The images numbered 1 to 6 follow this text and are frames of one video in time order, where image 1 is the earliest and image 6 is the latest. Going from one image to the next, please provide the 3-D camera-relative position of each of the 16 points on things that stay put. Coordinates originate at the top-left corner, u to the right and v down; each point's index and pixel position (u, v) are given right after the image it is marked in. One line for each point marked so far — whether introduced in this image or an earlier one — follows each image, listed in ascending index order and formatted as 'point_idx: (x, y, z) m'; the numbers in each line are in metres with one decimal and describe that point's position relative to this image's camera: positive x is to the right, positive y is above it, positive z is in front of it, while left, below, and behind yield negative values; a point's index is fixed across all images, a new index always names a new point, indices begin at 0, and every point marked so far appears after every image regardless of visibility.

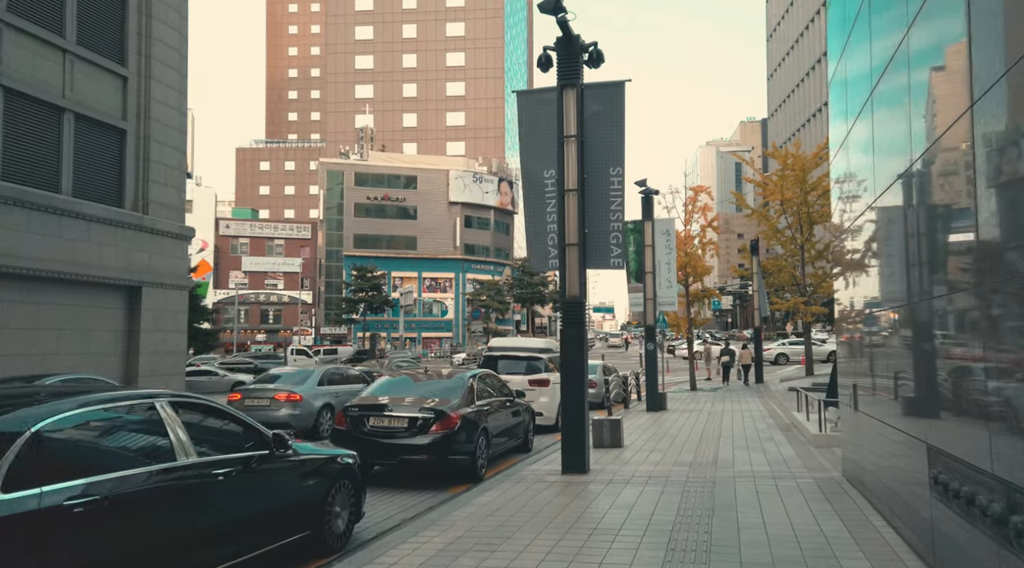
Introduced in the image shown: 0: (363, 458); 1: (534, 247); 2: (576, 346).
0: (-2.0, -2.3, +10.3) m
1: (+0.3, +0.6, +10.7) m
2: (+0.8, -0.8, +10.2) m
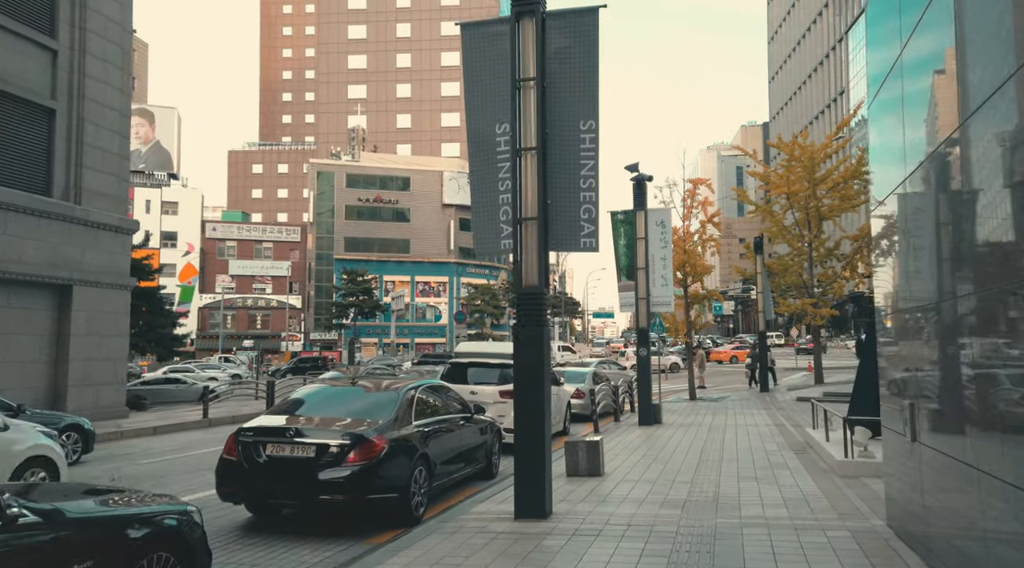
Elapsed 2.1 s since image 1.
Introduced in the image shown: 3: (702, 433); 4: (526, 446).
0: (-2.6, -2.2, +7.9) m
1: (-0.3, +0.7, +8.4) m
2: (+0.2, -0.6, +7.8) m
3: (+4.1, -3.2, +16.5) m
4: (+0.1, -1.6, +7.8) m
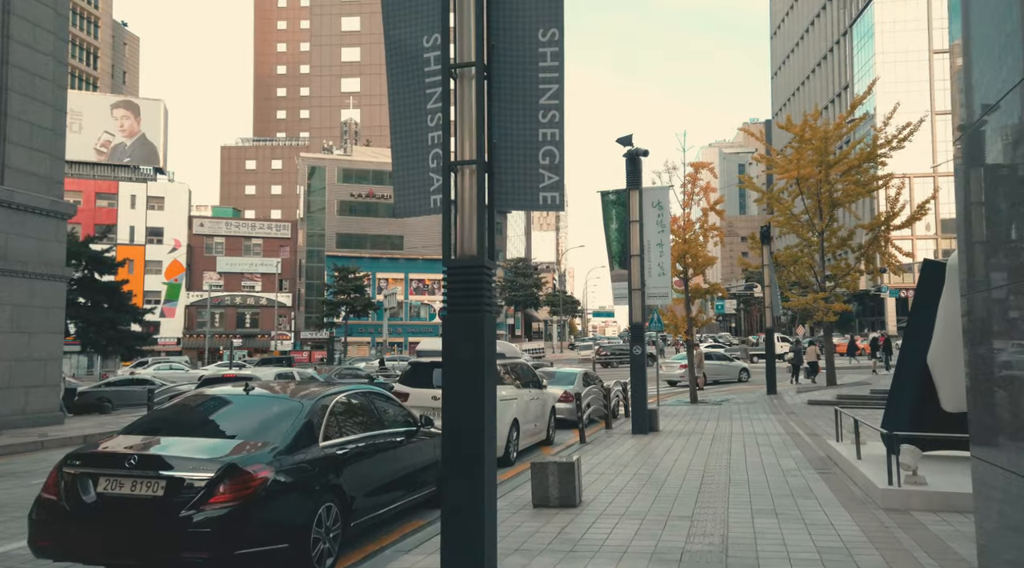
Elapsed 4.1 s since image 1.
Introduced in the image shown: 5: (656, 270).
0: (-3.1, -2.0, +5.7) m
1: (-0.8, +0.9, +6.1) m
2: (-0.3, -0.4, +5.6) m
3: (+3.5, -3.0, +14.3) m
4: (-0.4, -1.4, +5.6) m
5: (+3.4, +0.3, +18.0) m
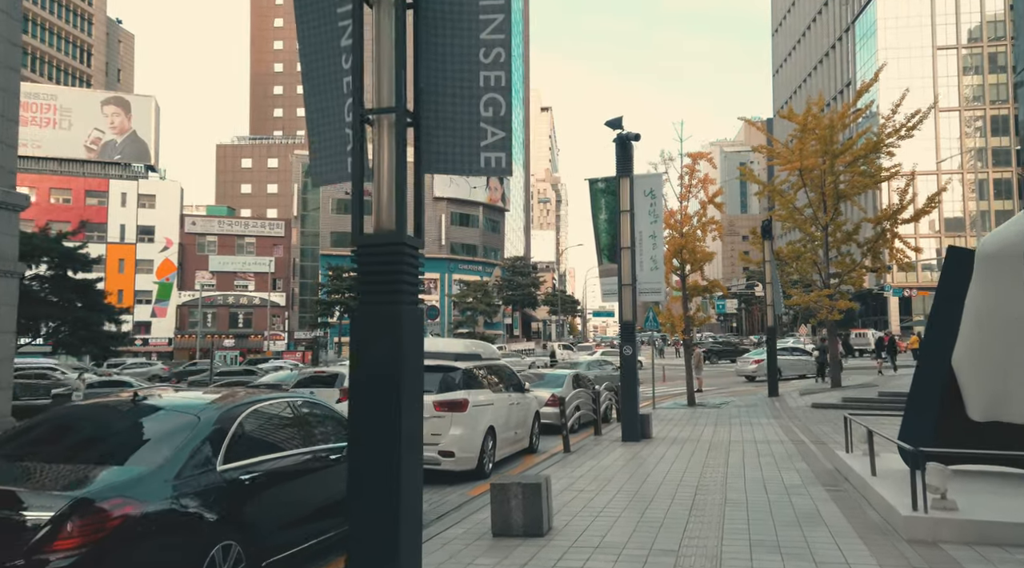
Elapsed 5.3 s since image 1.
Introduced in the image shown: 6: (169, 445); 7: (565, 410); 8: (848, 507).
0: (-3.5, -1.9, +4.4) m
1: (-1.2, +1.0, +4.9) m
2: (-0.7, -0.3, +4.4) m
3: (+3.2, -2.9, +13.1) m
4: (-0.8, -1.3, +4.3) m
5: (+3.0, +0.4, +16.8) m
6: (-2.4, -1.1, +5.4) m
7: (+1.0, -2.4, +14.8) m
8: (+3.6, -2.4, +8.2) m
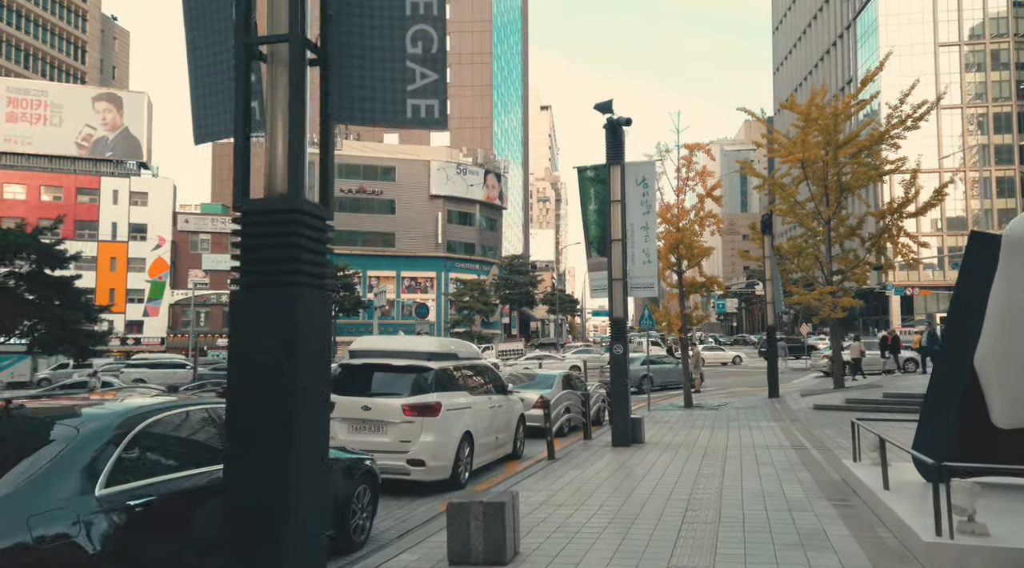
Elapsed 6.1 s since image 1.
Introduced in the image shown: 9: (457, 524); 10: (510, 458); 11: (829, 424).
0: (-3.9, -1.8, +3.5) m
1: (-1.6, +1.1, +3.9) m
2: (-1.0, -0.2, +3.4) m
3: (+2.8, -2.8, +12.1) m
4: (-1.1, -1.2, +3.4) m
5: (+2.7, +0.5, +15.8) m
6: (-2.7, -1.0, +4.4) m
7: (+0.7, -2.3, +13.8) m
8: (+3.2, -2.3, +7.3) m
9: (-0.4, -1.9, +6.1) m
10: (-0.1, -3.1, +13.9) m
11: (+6.9, -3.1, +17.0) m
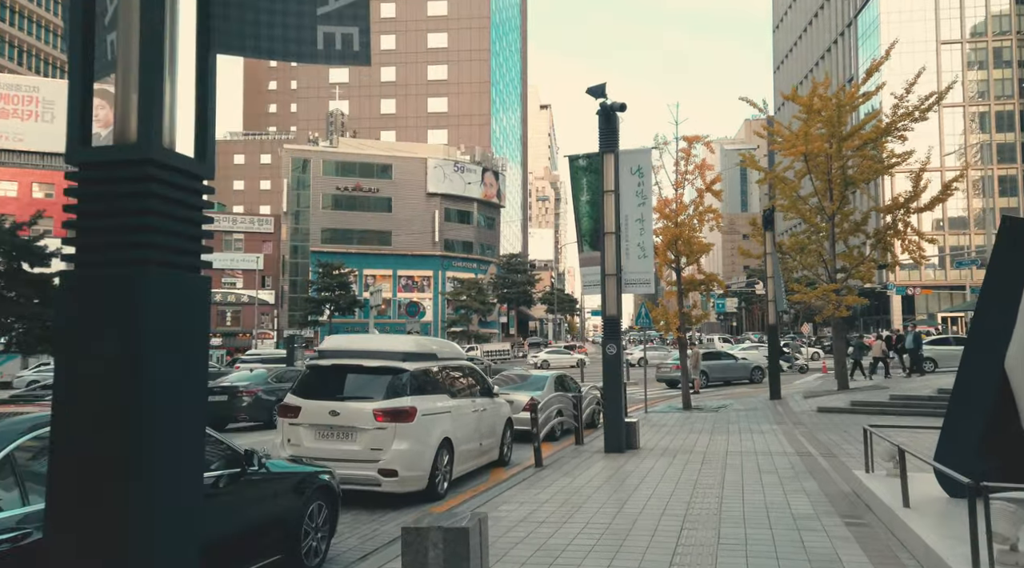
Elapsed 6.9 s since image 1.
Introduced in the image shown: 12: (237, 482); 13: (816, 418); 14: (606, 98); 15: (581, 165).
0: (-4.1, -1.7, +2.6) m
1: (-1.8, +1.2, +3.1) m
2: (-1.3, -0.1, +2.6) m
3: (+2.6, -2.7, +11.3) m
4: (-1.3, -1.1, +2.5) m
5: (+2.4, +0.6, +15.0) m
6: (-2.9, -1.0, +3.6) m
7: (+0.4, -2.2, +13.0) m
8: (+3.0, -2.2, +6.4) m
9: (-0.7, -1.8, +5.3) m
10: (-0.3, -3.0, +13.0) m
11: (+6.7, -3.0, +16.1) m
12: (-2.1, -1.4, +5.8) m
13: (+7.3, -3.2, +18.5) m
14: (+1.6, +3.2, +13.4) m
15: (+1.3, +2.2, +14.5) m
